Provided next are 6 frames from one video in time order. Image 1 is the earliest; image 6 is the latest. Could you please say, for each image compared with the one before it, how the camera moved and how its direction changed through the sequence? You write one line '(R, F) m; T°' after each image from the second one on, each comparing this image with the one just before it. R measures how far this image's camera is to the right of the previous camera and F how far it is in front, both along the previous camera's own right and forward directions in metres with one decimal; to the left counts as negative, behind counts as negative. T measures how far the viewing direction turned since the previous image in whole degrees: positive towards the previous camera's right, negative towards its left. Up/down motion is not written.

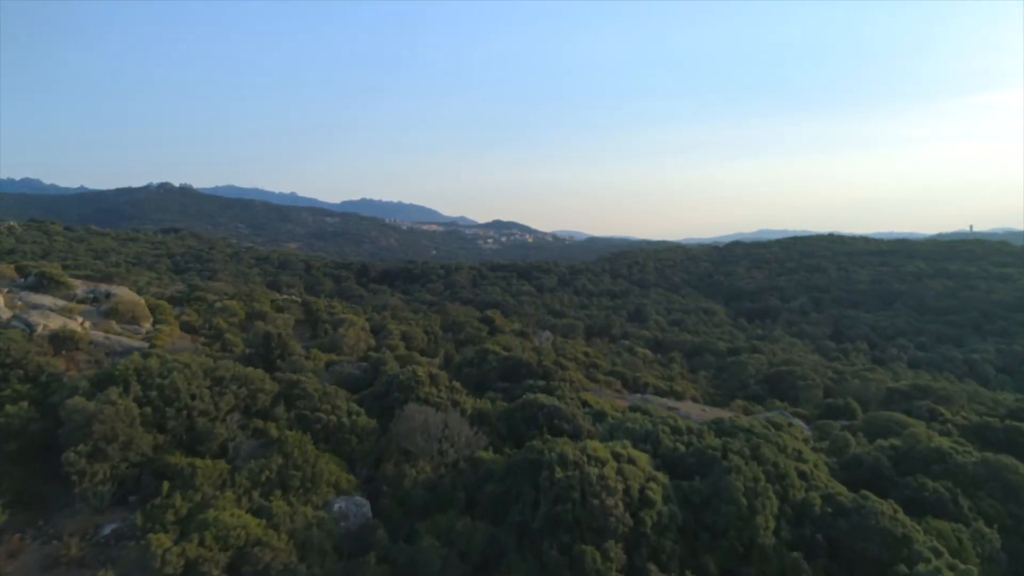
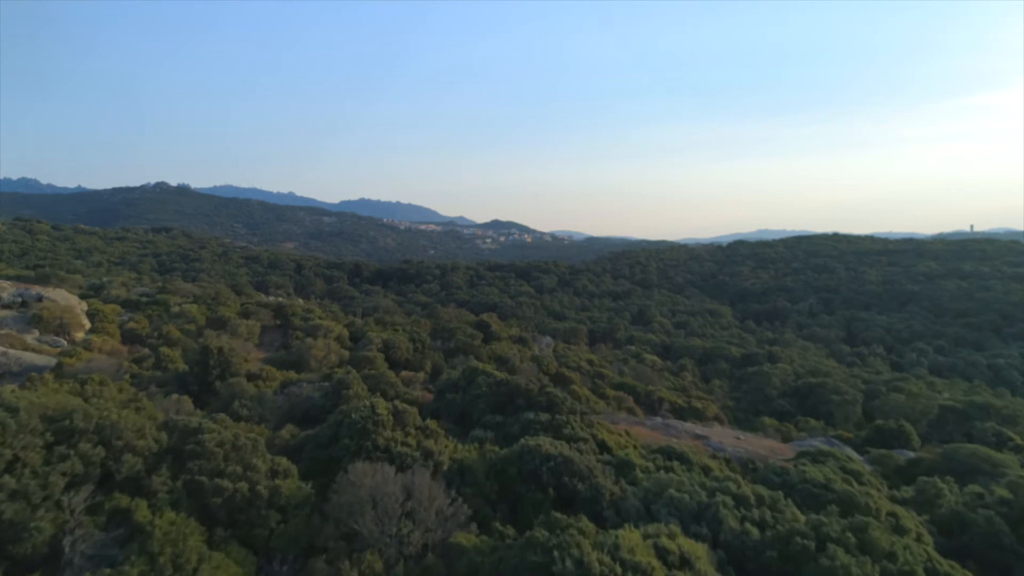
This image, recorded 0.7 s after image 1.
(+0.1, +3.0) m; 0°
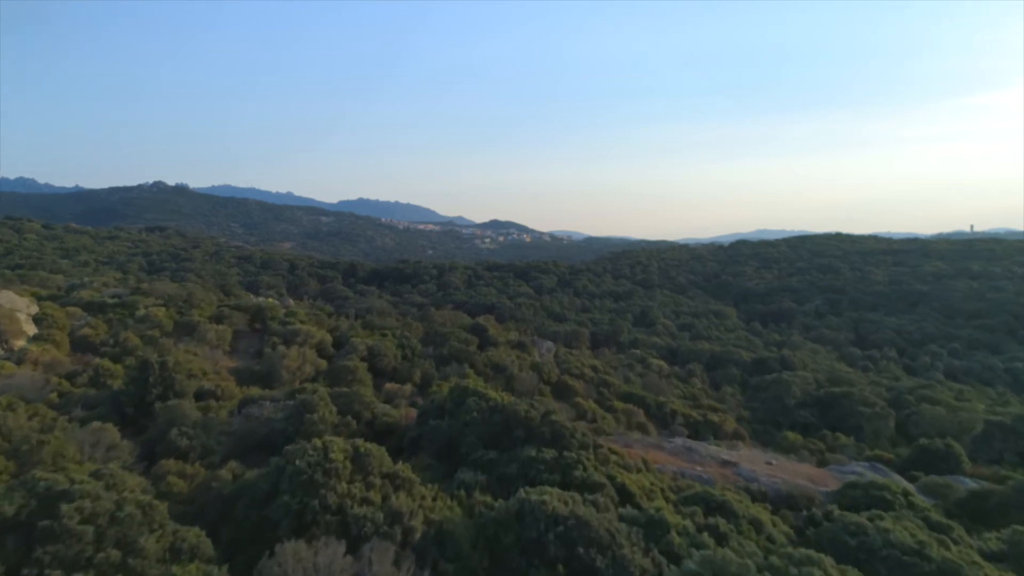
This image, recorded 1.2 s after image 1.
(0.0, +2.0) m; 0°
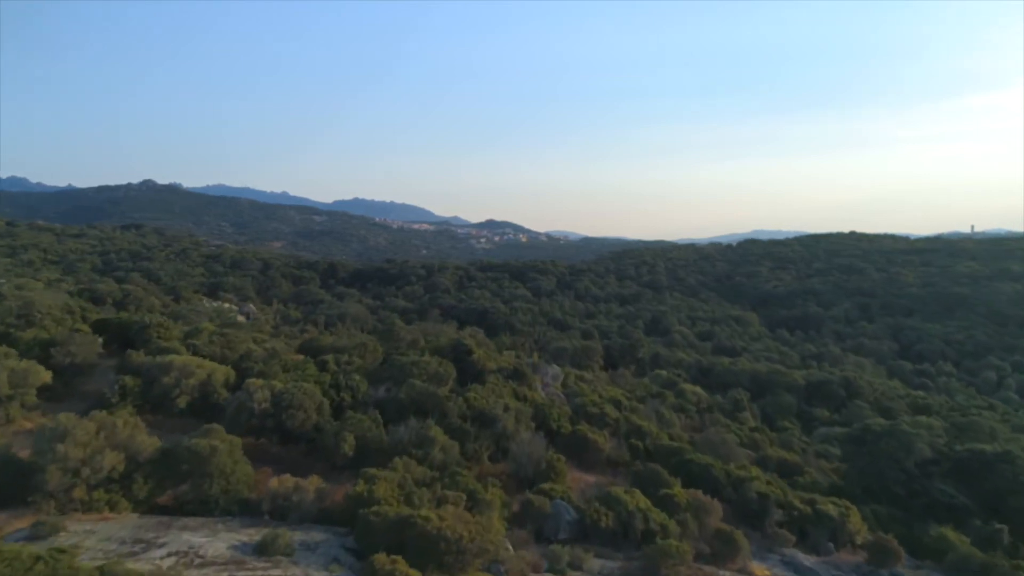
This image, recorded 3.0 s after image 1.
(+0.1, +7.7) m; 0°
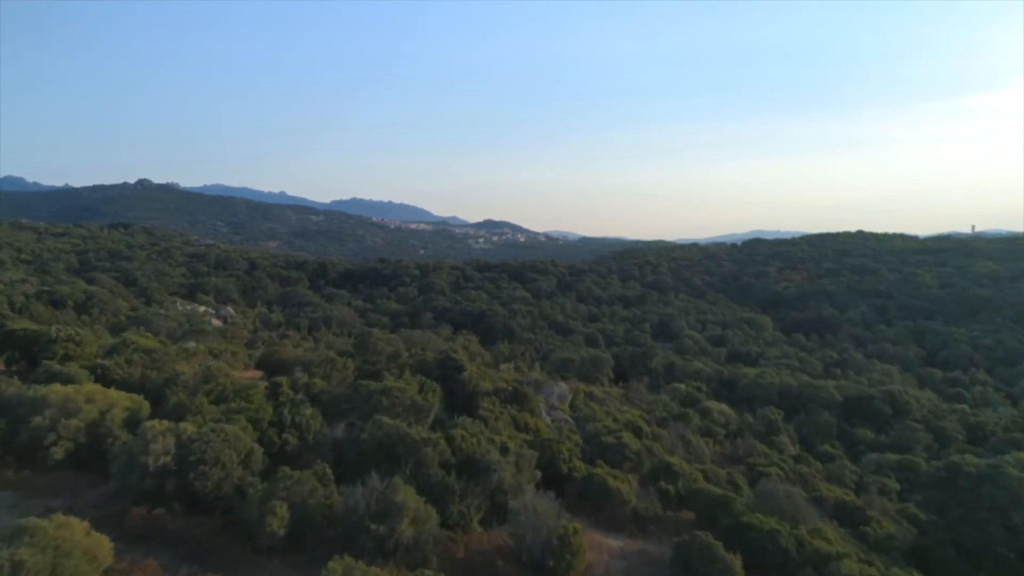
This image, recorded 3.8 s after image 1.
(0.0, +3.6) m; 0°
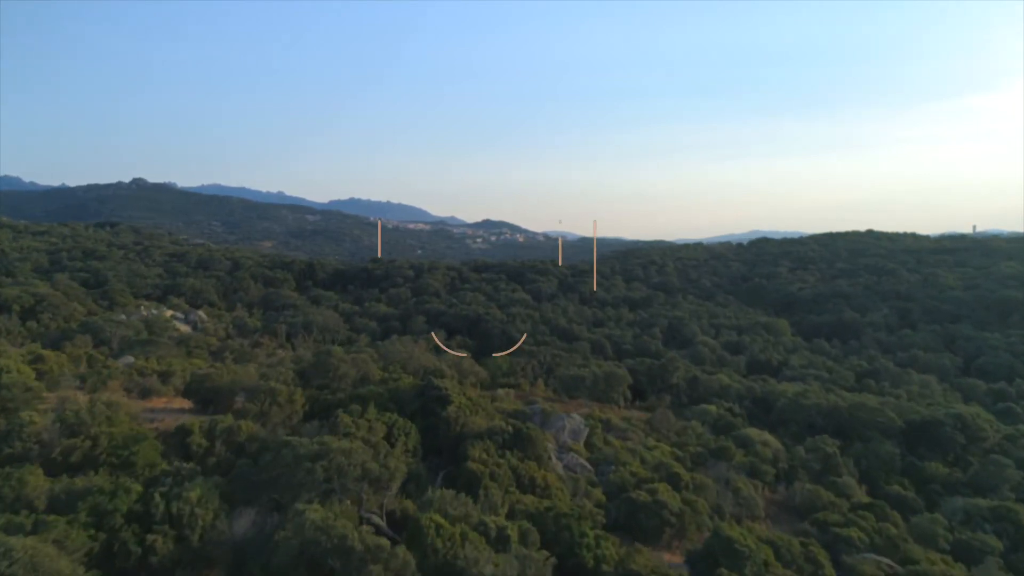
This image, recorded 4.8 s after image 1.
(0.0, +4.1) m; 0°
